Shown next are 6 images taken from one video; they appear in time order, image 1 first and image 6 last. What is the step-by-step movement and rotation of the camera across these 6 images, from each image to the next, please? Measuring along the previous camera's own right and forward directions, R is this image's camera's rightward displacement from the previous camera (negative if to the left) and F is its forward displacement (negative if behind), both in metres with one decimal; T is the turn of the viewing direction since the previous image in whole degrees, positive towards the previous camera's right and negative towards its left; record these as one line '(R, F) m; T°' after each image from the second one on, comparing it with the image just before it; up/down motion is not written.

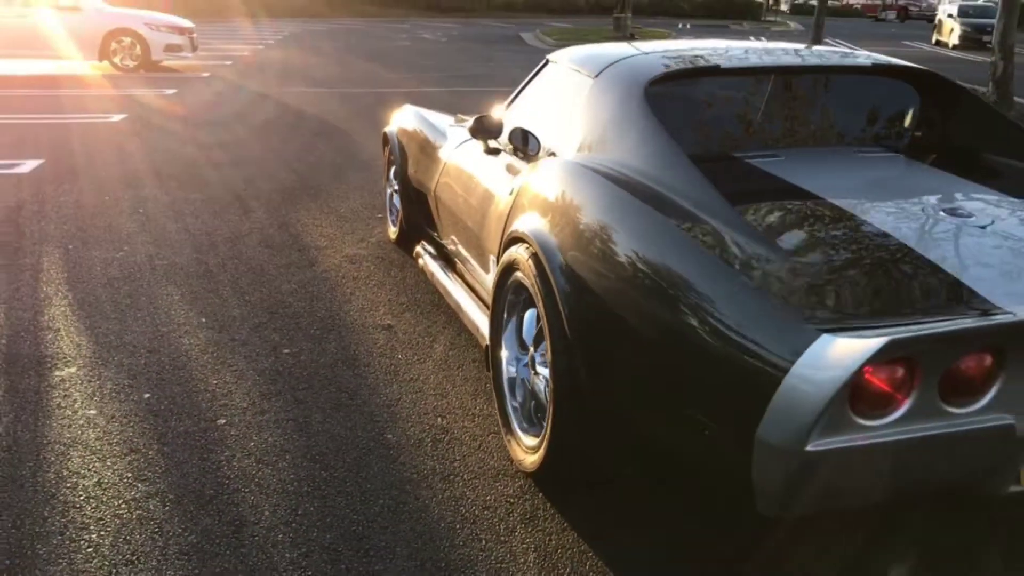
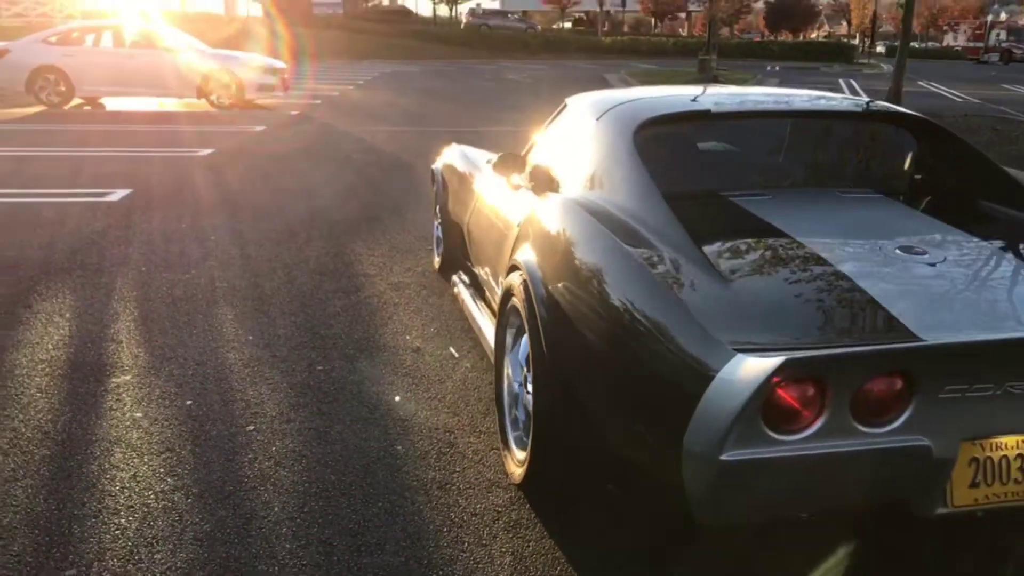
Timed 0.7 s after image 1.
(+0.3, -0.2) m; -5°
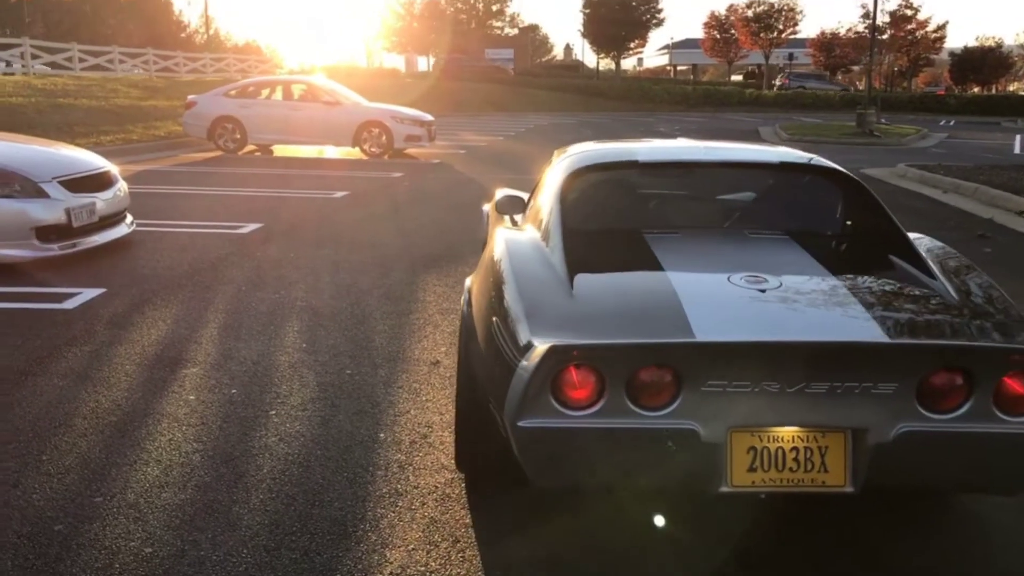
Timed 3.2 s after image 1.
(+0.9, -0.6) m; -10°
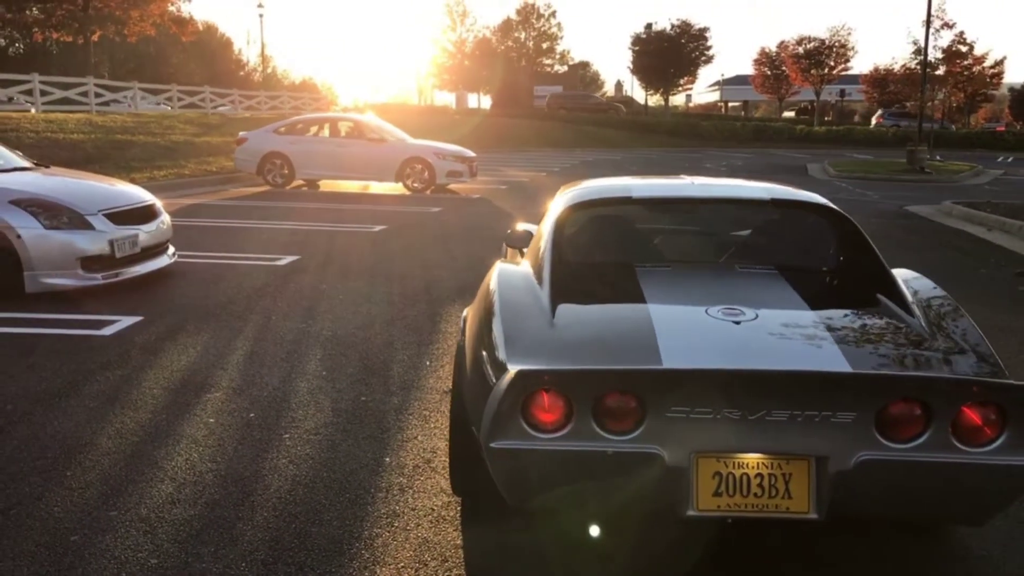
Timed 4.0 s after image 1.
(+0.2, -0.1) m; -3°
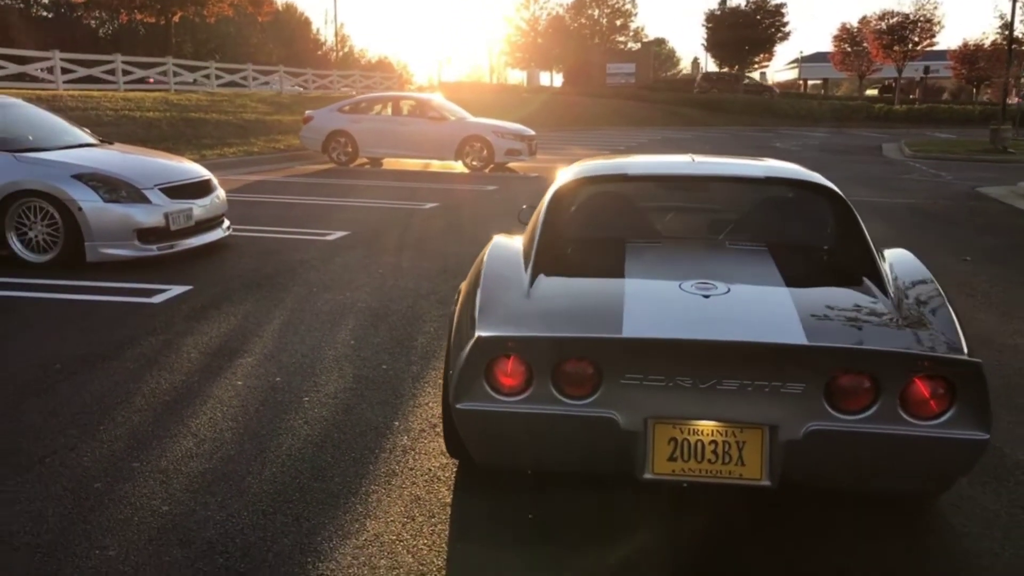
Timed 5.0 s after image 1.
(+0.3, -0.1) m; -5°
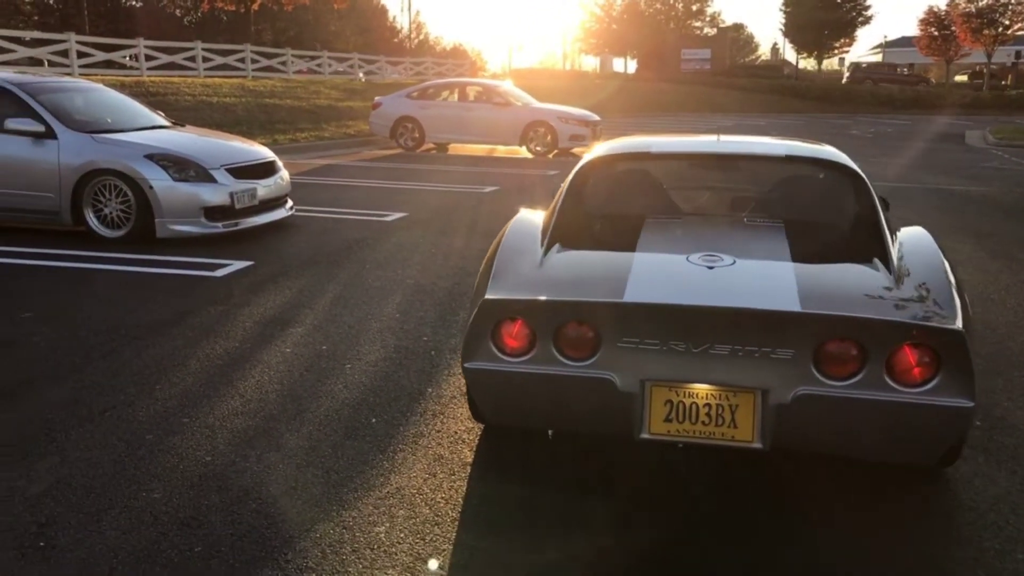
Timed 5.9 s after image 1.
(+0.2, -0.2) m; -5°
